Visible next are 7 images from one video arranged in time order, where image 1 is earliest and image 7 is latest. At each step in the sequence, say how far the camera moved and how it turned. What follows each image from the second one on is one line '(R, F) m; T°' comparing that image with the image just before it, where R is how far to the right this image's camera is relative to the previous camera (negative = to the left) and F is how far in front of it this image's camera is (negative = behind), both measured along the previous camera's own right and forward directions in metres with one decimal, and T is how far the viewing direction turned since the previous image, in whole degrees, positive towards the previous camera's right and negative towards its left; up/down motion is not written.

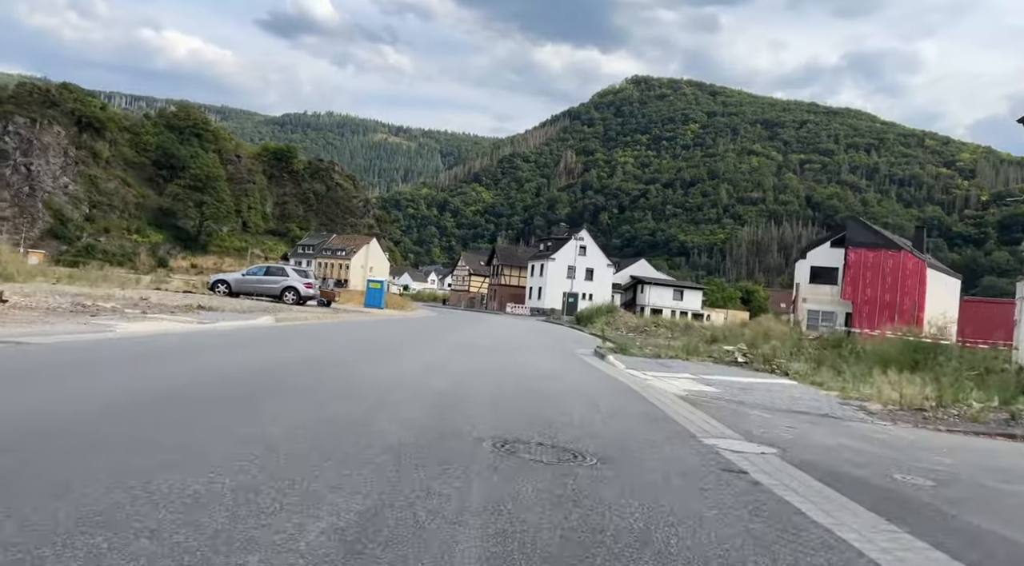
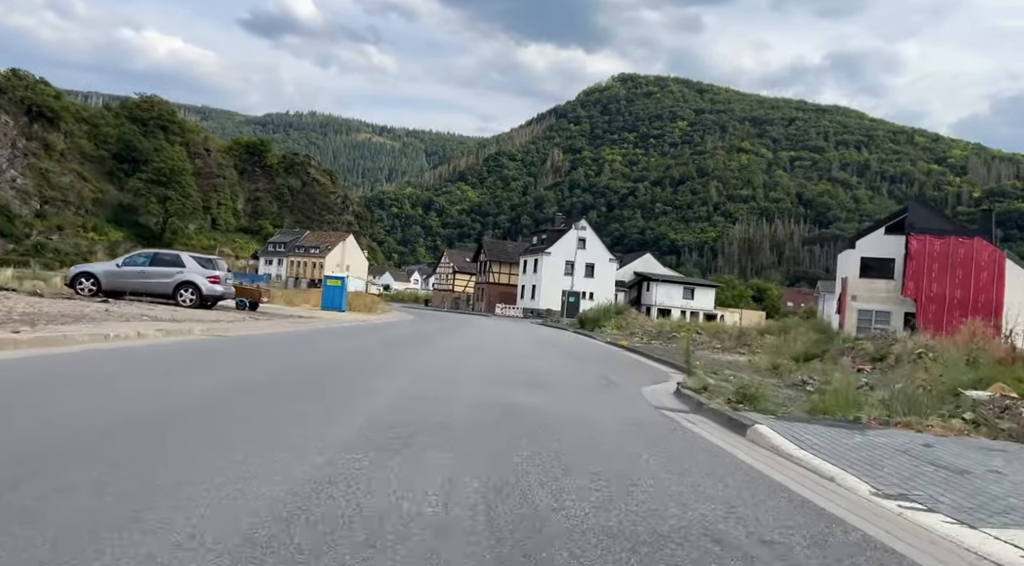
(-0.1, +4.7) m; +1°
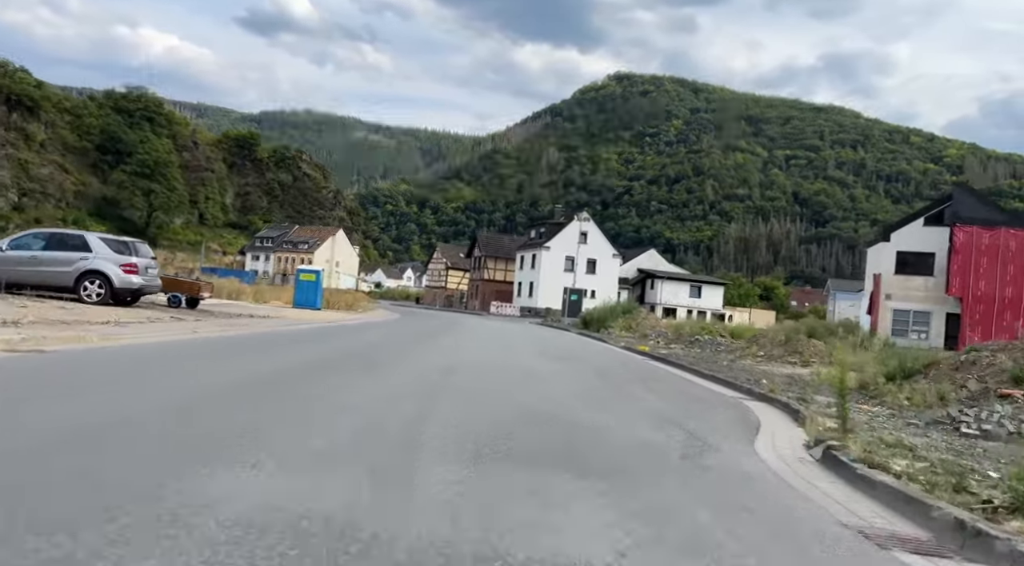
(-0.1, +2.4) m; +1°
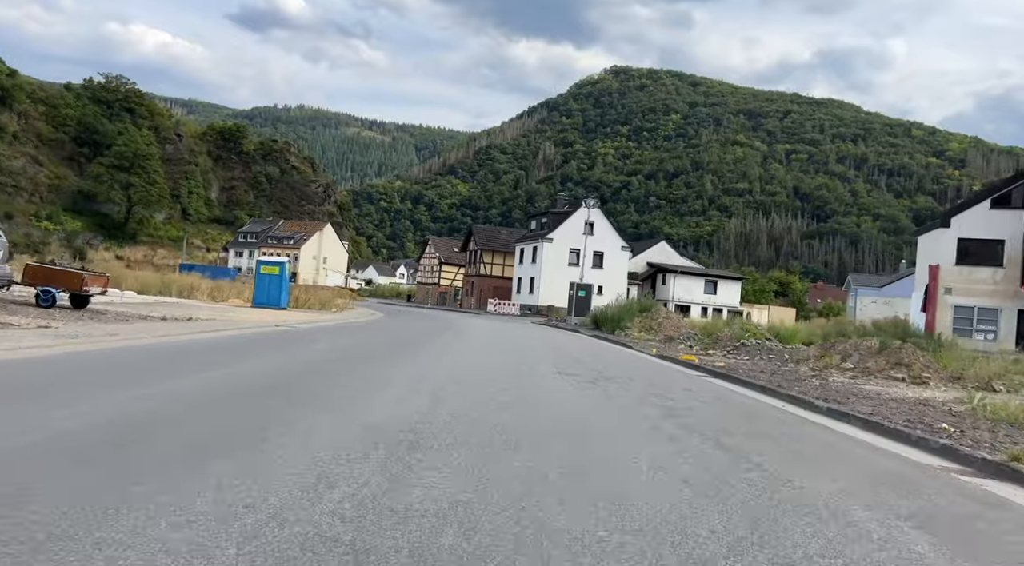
(-0.1, +2.7) m; 0°
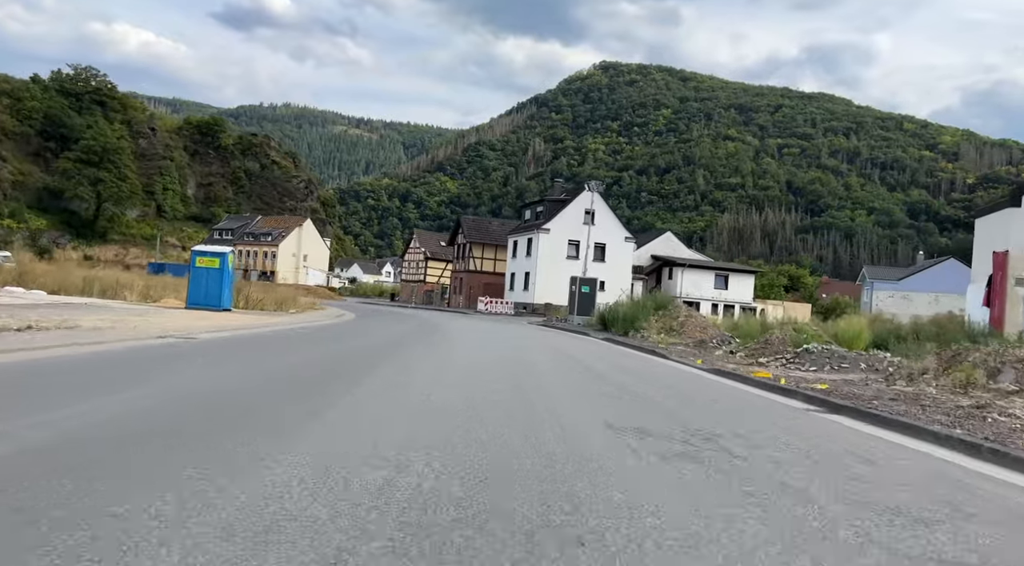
(-0.1, +2.8) m; +1°
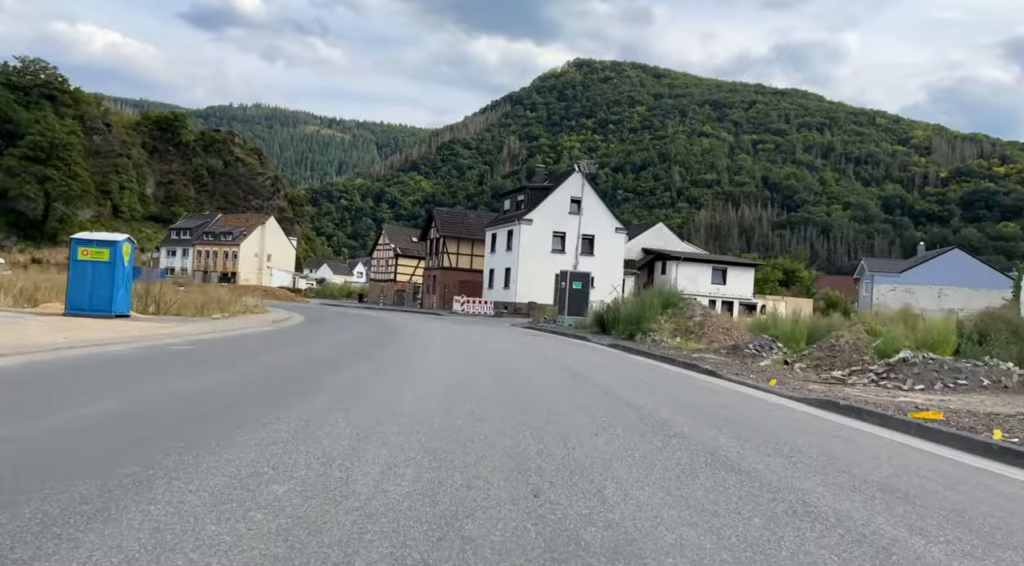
(-0.1, +2.7) m; +2°
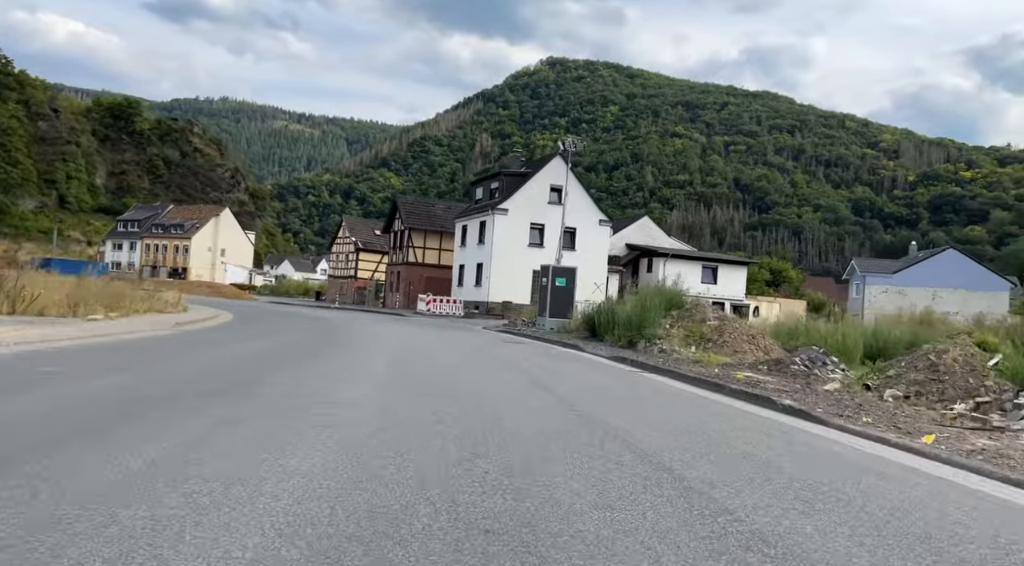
(0.0, +2.5) m; +2°
